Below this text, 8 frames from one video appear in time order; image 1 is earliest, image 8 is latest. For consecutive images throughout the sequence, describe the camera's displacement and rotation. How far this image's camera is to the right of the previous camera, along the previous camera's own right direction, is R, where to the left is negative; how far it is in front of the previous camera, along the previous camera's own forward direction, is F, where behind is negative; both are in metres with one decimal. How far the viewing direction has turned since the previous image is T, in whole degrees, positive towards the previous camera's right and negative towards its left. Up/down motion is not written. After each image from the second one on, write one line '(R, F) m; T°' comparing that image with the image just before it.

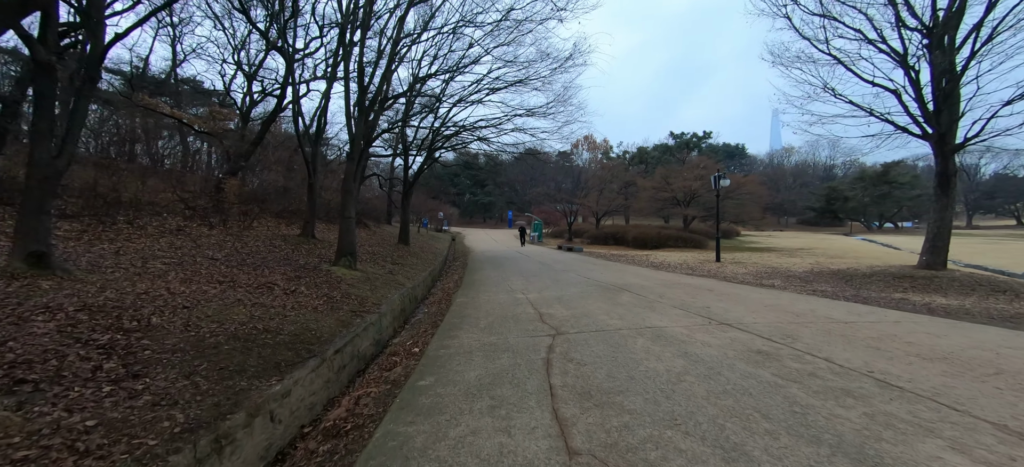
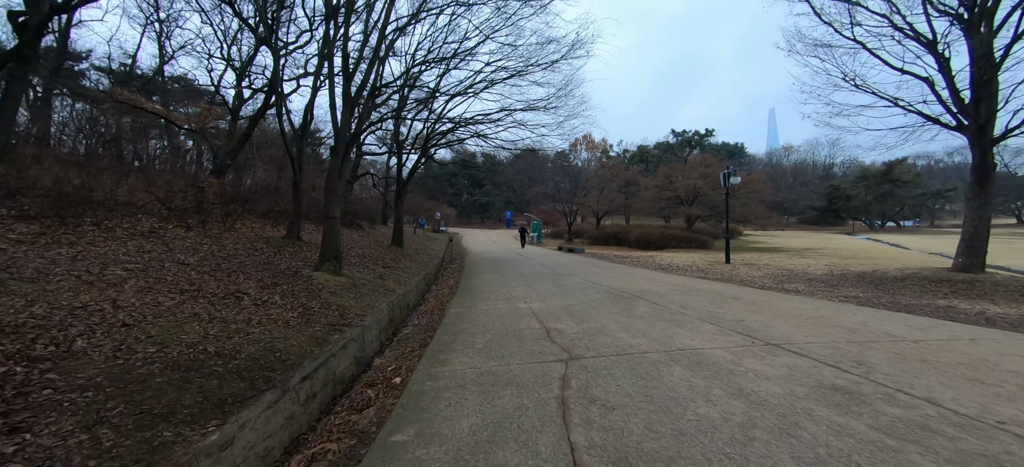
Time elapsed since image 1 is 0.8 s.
(0.0, +0.8) m; 0°
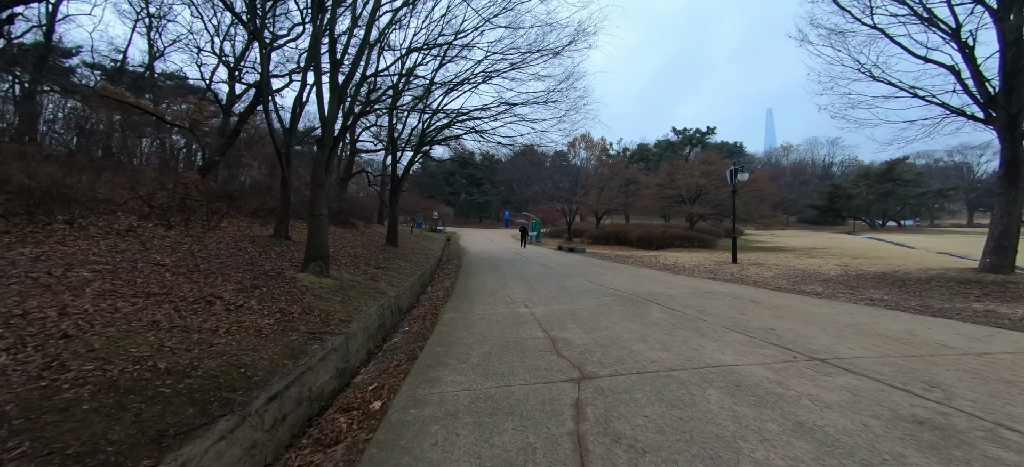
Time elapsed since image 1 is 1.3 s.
(0.0, +0.6) m; 0°
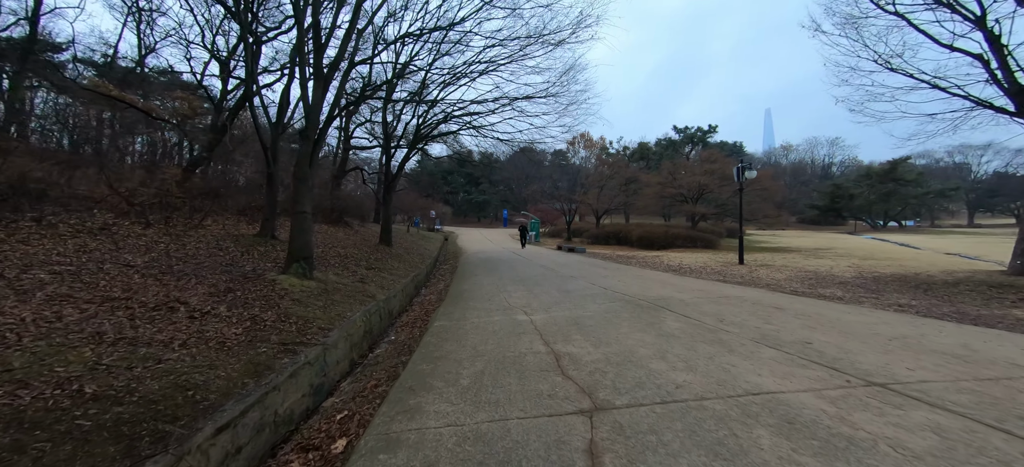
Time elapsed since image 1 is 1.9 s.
(0.0, +0.6) m; 0°
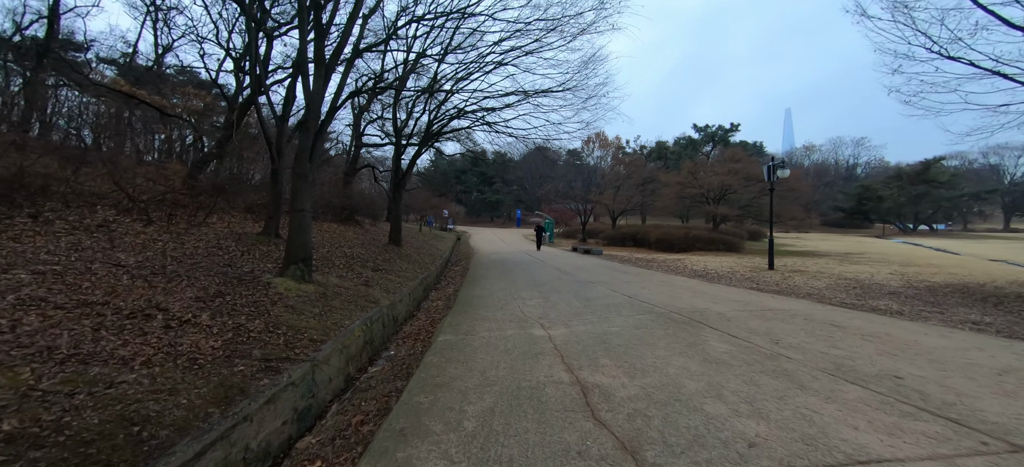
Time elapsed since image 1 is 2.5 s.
(0.0, +0.6) m; -2°
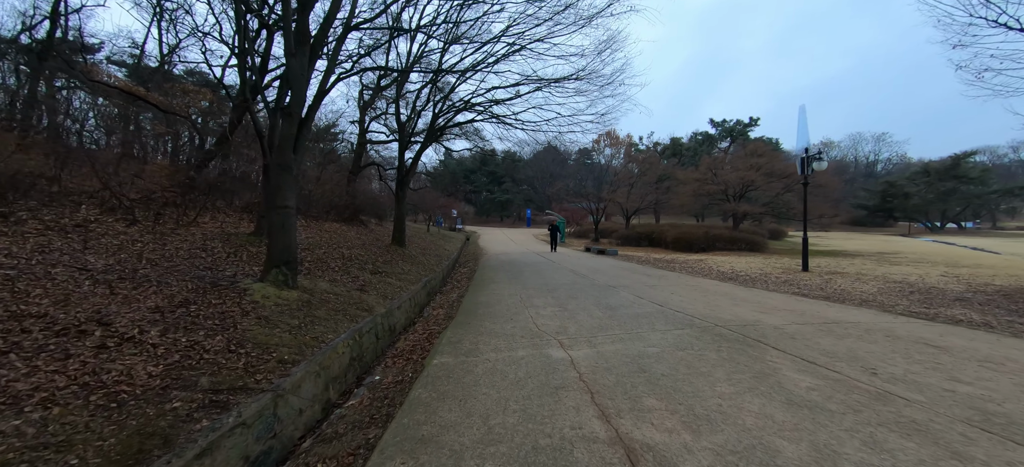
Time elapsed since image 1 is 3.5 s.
(0.0, +0.9) m; -1°
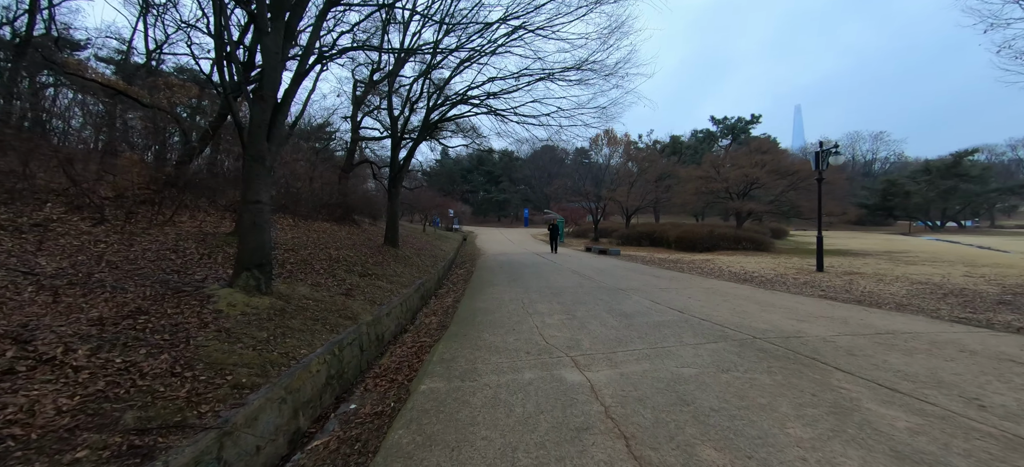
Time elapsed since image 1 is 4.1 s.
(-0.1, +0.6) m; 0°
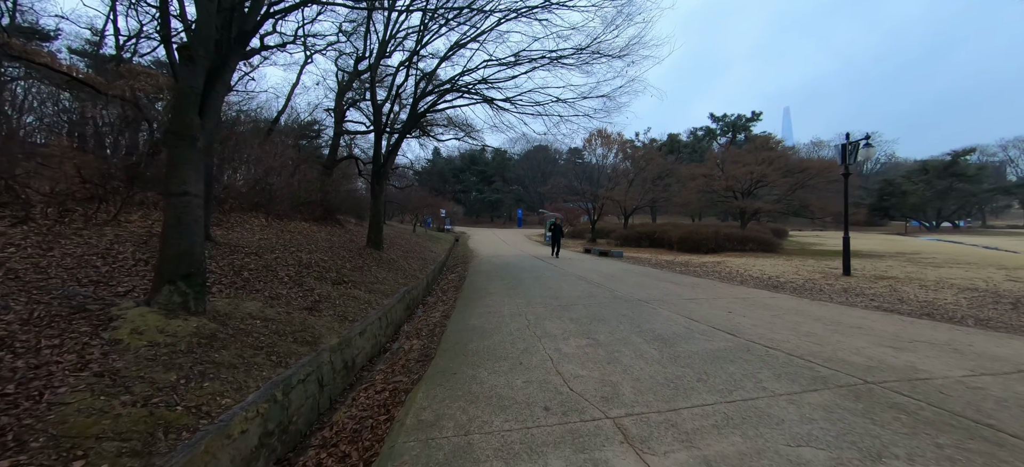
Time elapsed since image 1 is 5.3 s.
(-0.1, +1.1) m; +1°
